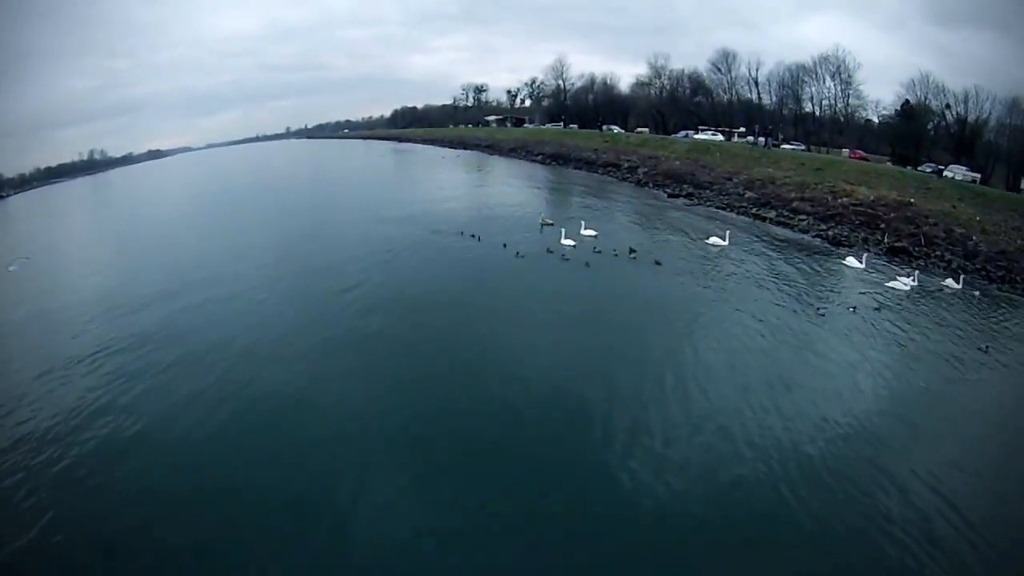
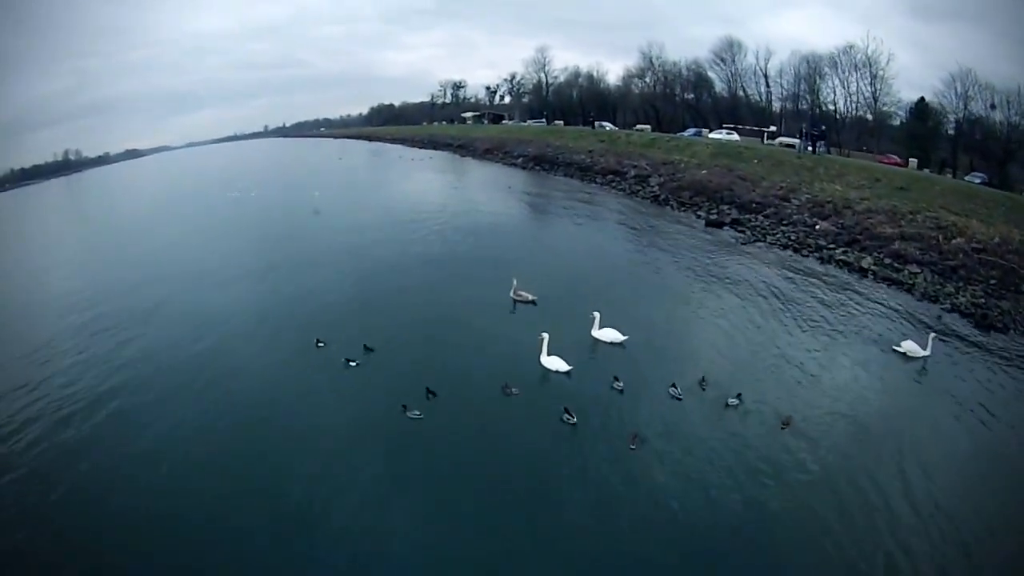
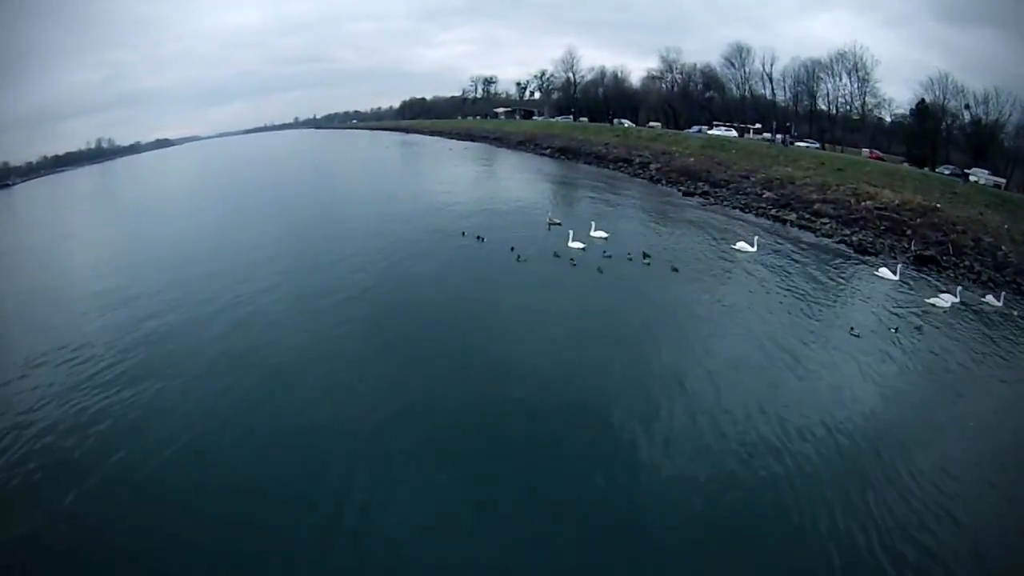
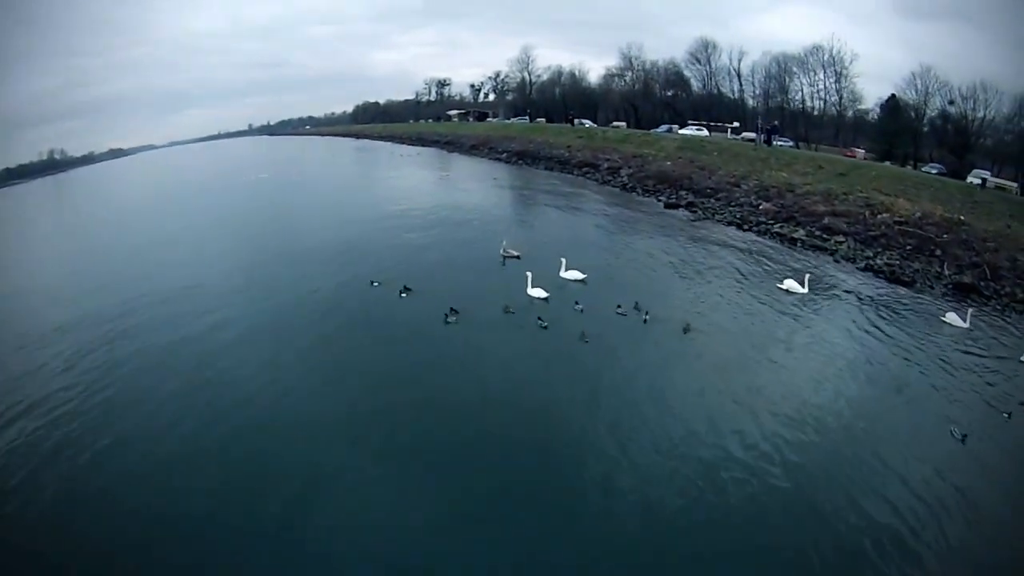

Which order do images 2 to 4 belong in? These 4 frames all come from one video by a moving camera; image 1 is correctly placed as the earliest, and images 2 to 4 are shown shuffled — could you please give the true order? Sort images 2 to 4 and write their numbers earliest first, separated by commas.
3, 4, 2
